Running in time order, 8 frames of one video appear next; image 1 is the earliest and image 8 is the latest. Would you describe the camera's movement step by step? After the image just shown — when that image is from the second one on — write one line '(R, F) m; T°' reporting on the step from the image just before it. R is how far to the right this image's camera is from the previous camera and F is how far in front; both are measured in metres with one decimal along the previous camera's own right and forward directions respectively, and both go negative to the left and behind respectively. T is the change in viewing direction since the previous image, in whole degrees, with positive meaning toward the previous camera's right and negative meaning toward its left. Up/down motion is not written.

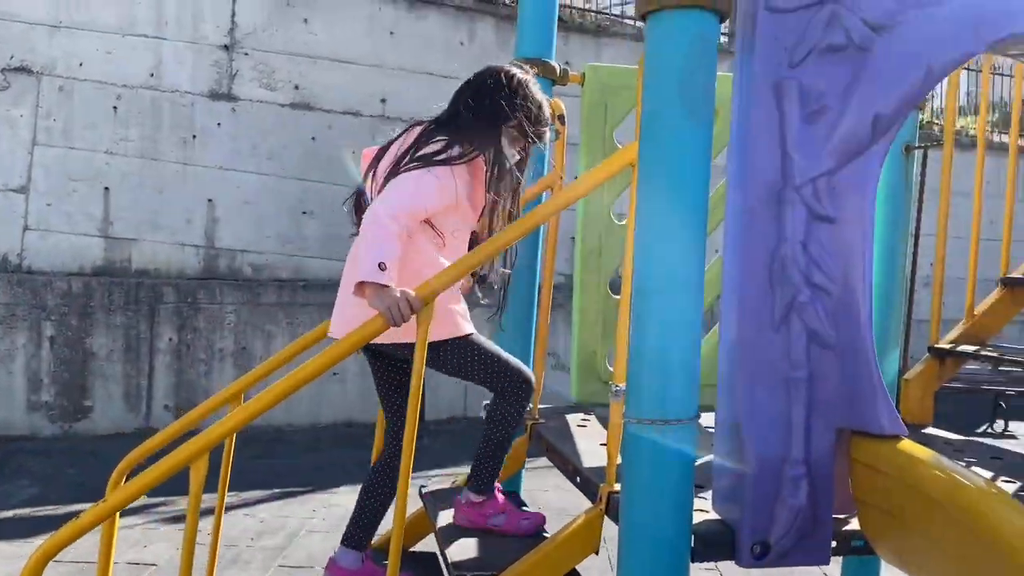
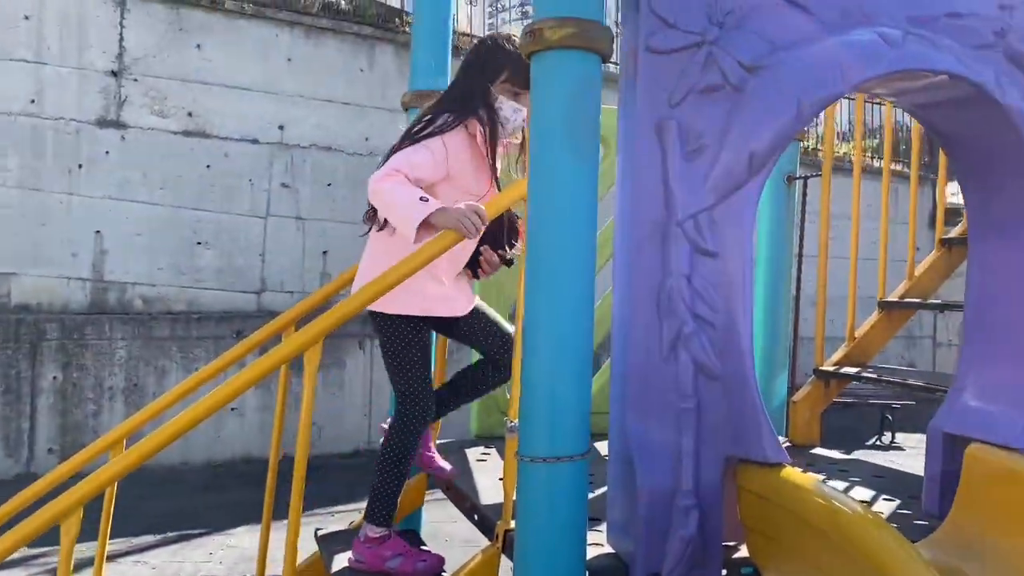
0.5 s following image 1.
(0.0, 0.0) m; +6°
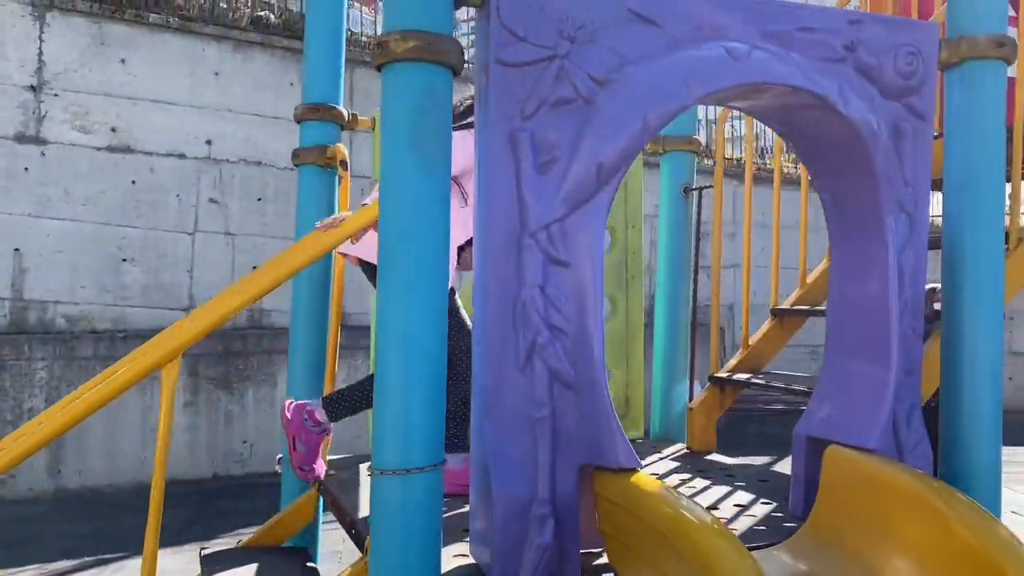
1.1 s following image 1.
(+0.2, 0.0) m; +3°
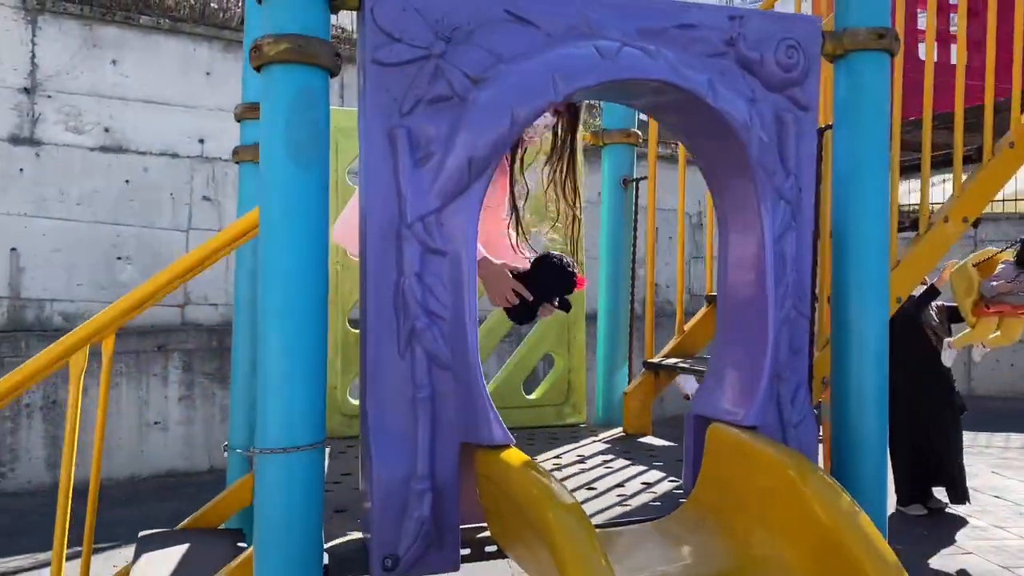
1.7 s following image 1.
(+0.3, -0.1) m; -1°
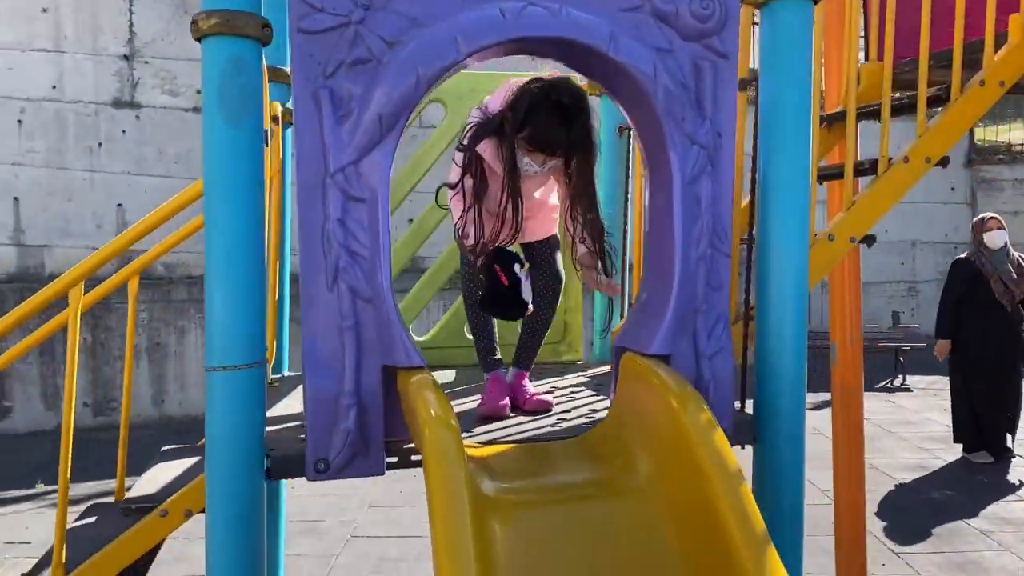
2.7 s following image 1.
(+0.4, -0.2) m; -8°
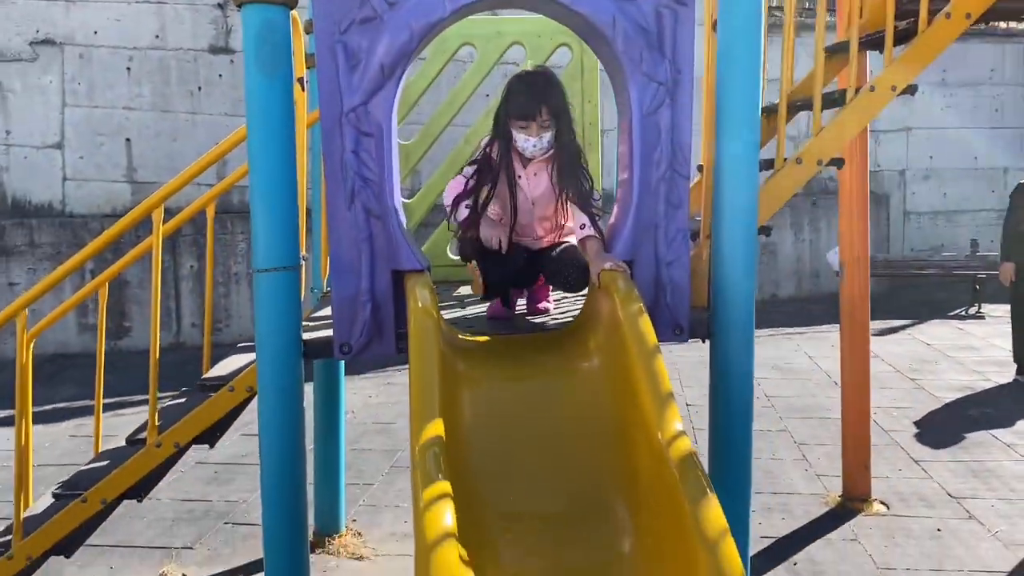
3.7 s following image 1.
(+0.3, -0.4) m; -7°
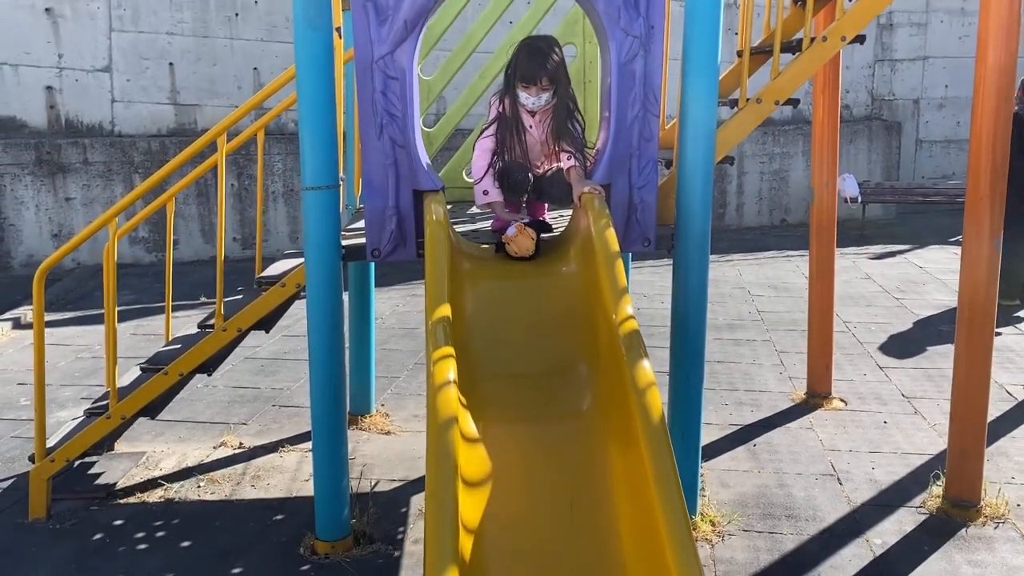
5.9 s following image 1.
(+0.1, -0.6) m; -2°
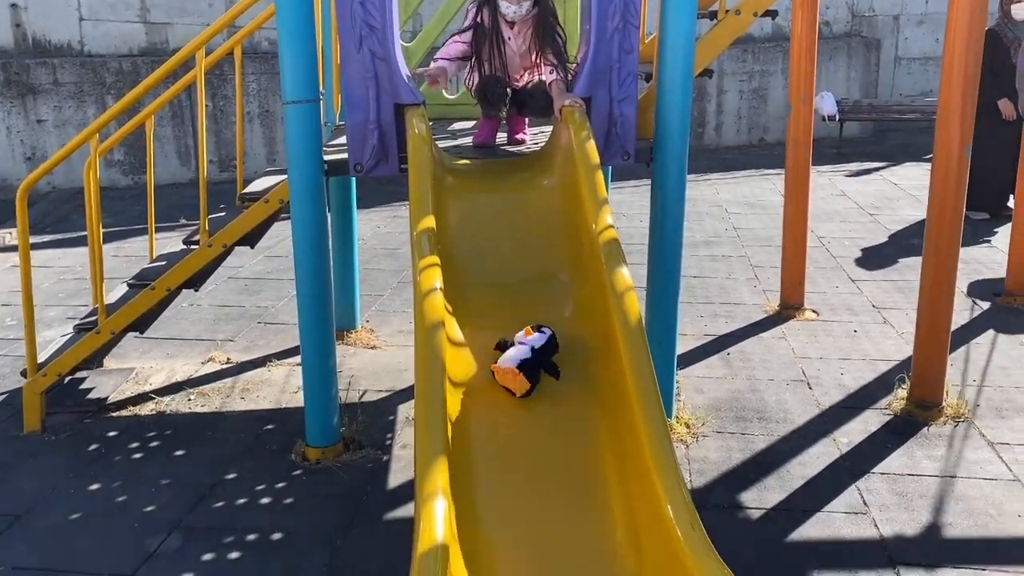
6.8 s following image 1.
(0.0, -0.1) m; +1°
